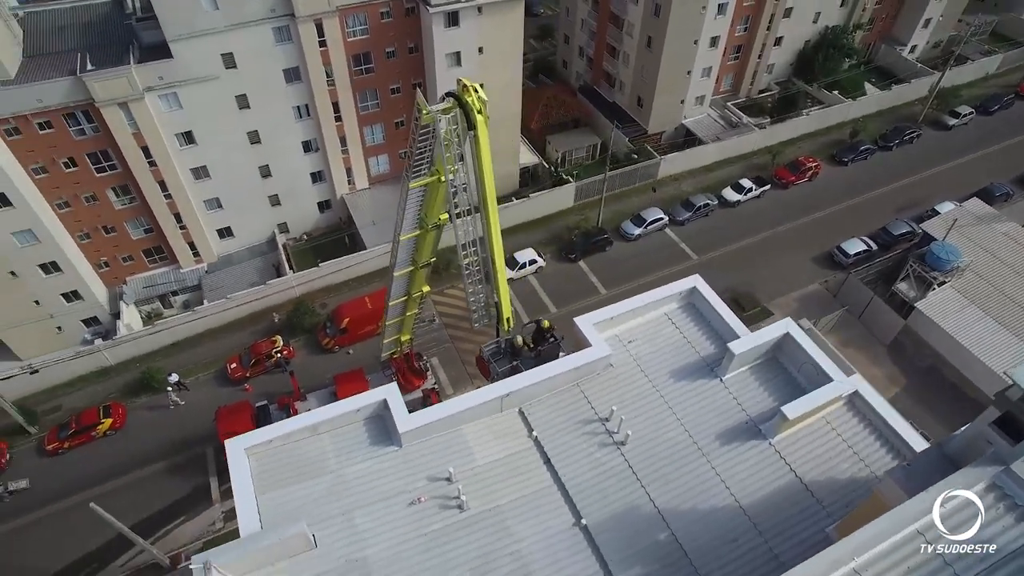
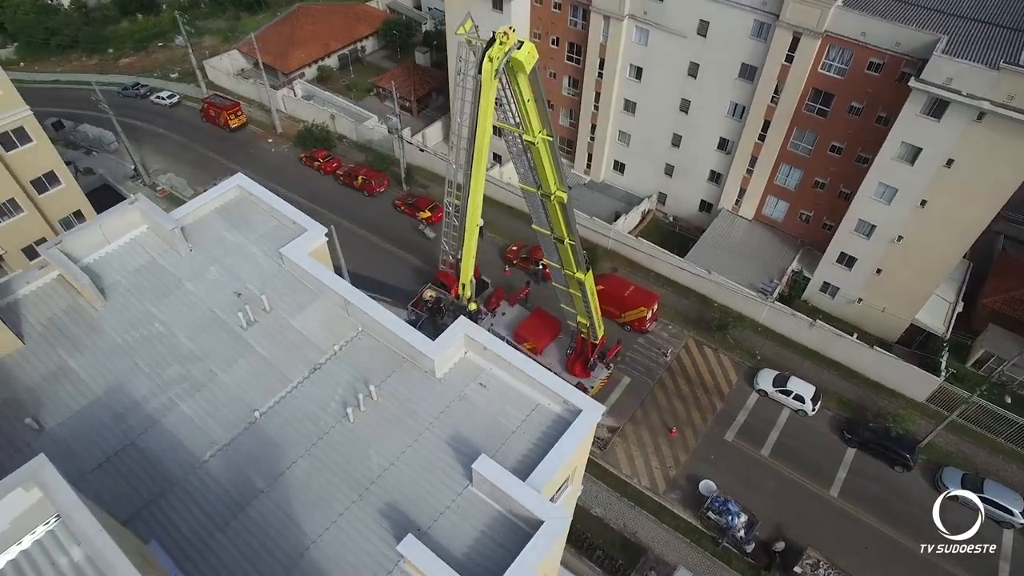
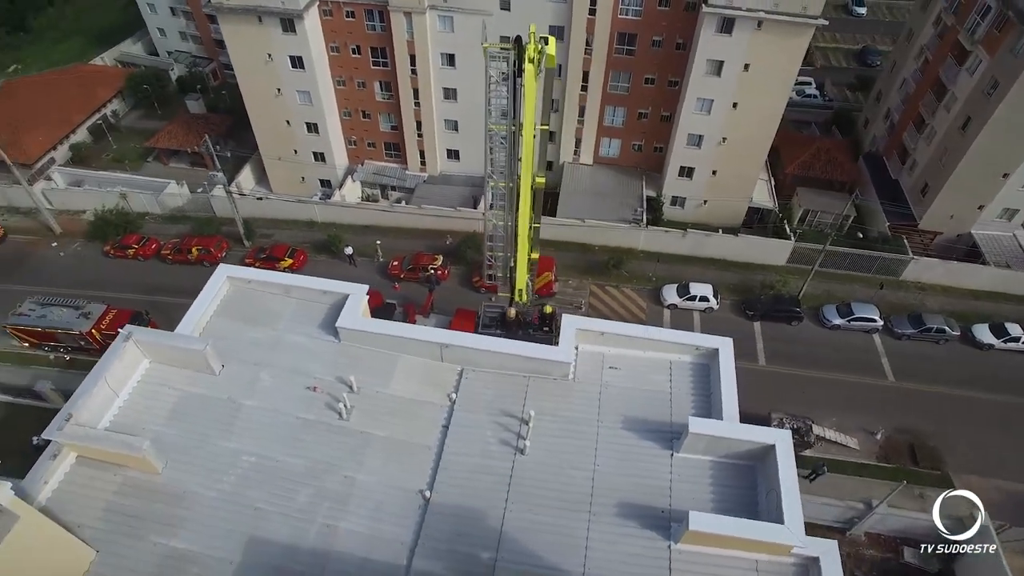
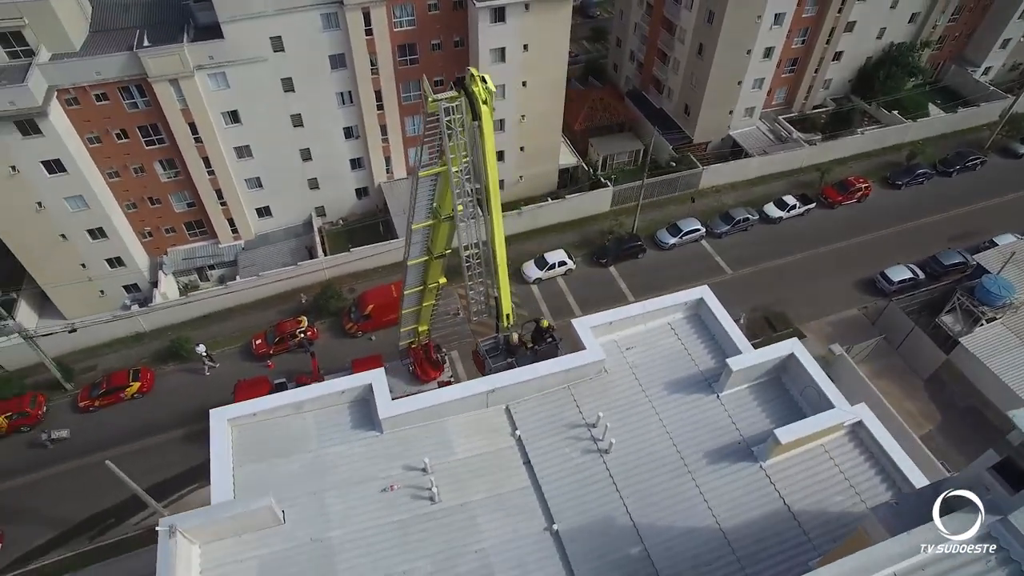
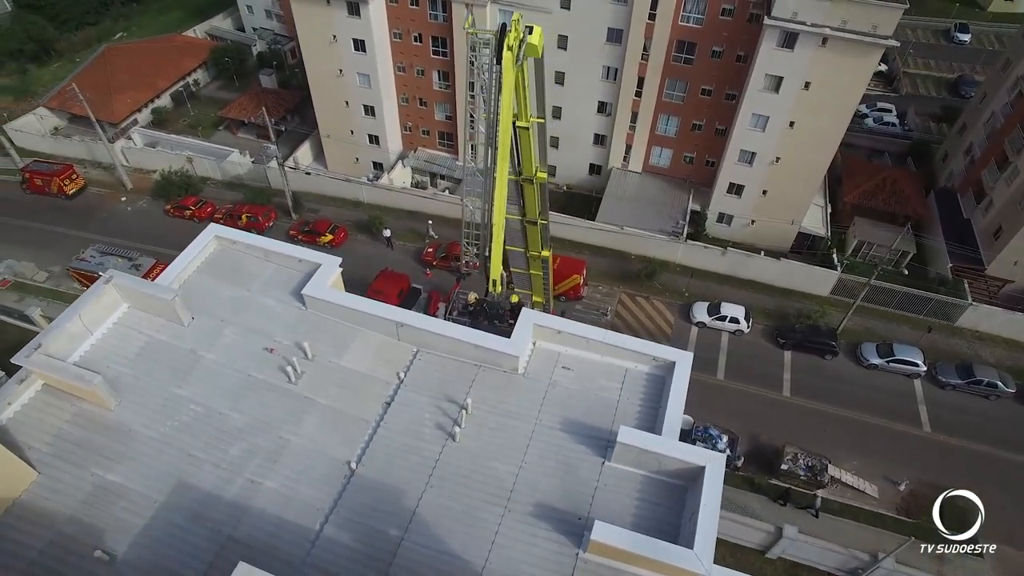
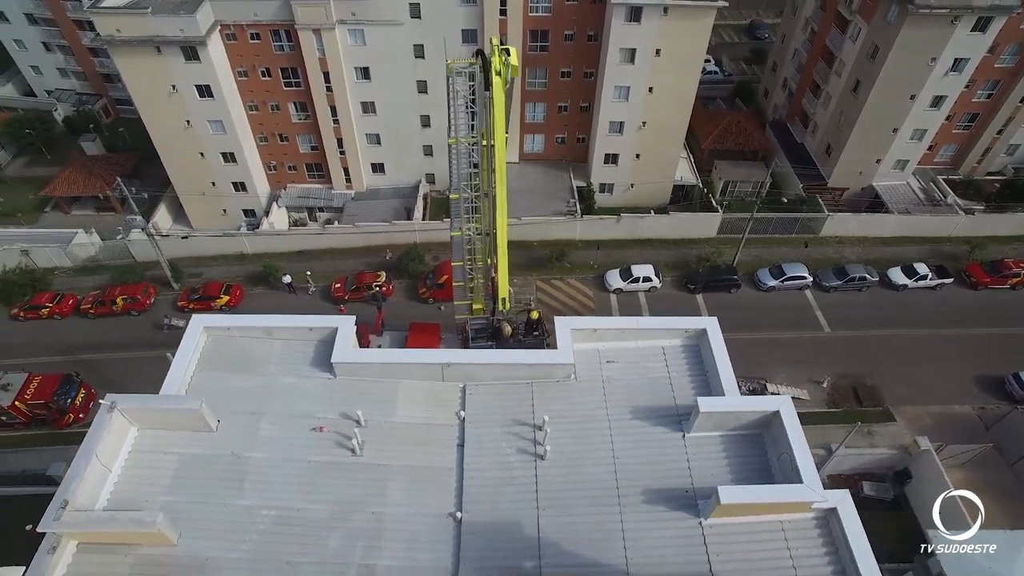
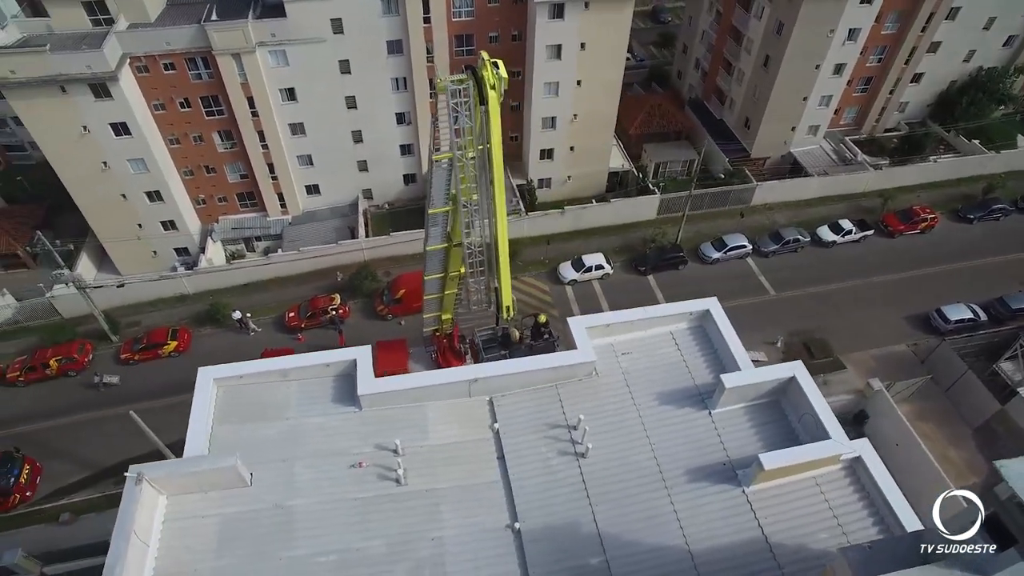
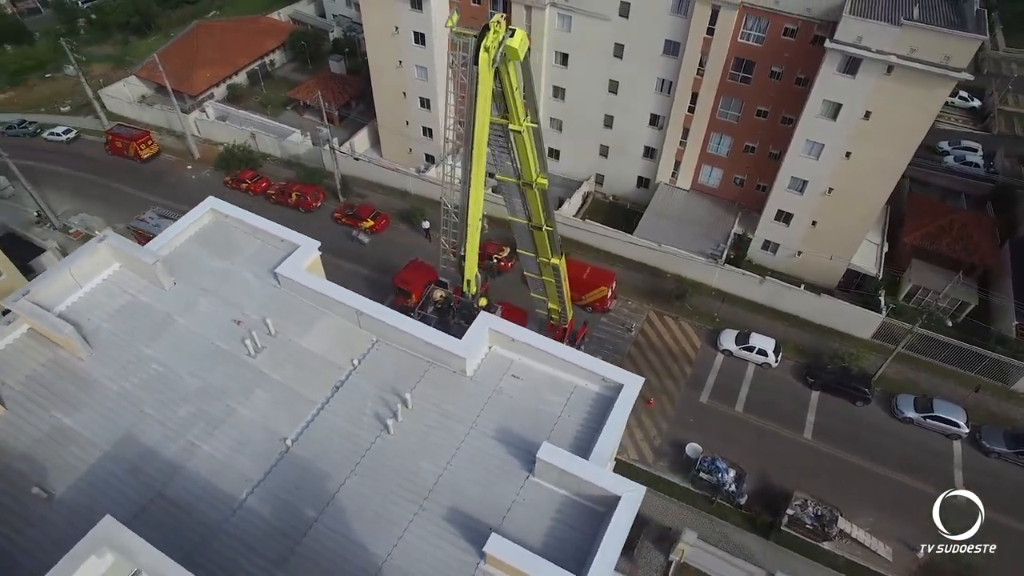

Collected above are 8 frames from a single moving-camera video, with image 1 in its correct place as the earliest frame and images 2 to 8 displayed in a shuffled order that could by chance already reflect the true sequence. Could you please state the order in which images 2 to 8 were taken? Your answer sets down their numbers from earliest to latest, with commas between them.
4, 7, 6, 3, 5, 8, 2
